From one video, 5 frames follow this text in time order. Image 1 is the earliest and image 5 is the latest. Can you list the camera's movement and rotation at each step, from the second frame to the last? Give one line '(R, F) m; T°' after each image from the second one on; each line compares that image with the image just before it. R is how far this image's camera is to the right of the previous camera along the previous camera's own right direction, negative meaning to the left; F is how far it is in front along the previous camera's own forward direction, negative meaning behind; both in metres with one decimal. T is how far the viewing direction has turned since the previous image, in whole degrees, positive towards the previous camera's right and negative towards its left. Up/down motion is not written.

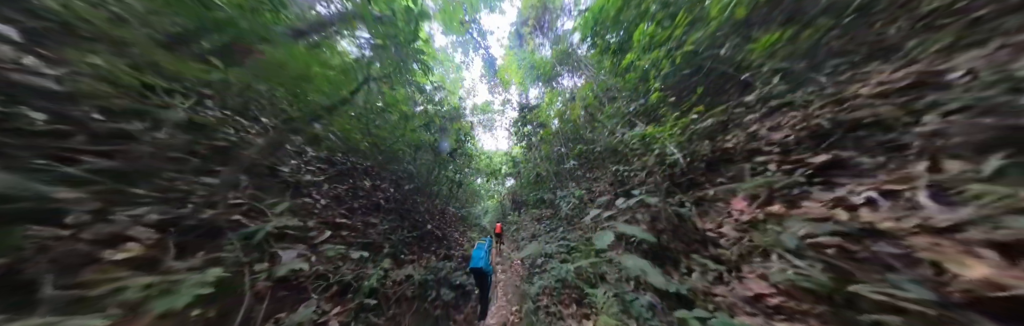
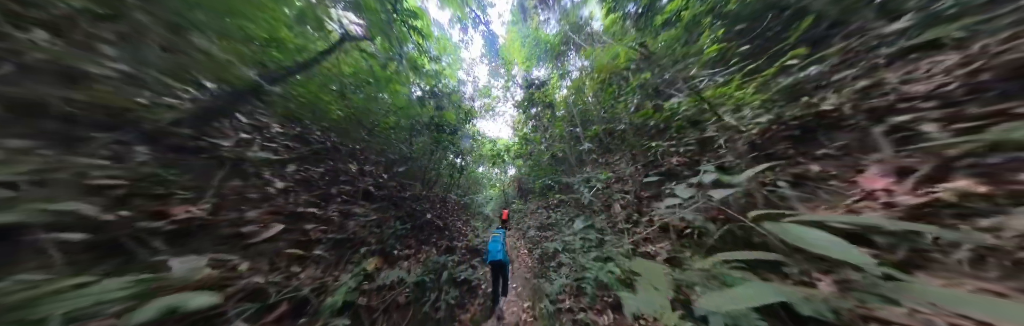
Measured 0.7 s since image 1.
(-0.3, +0.8) m; 0°
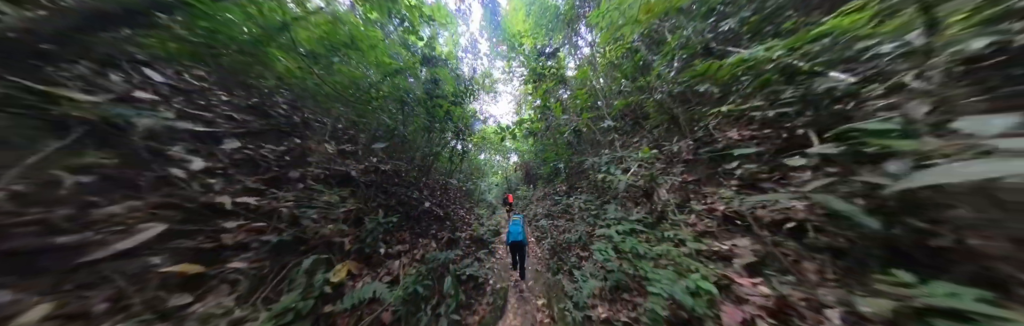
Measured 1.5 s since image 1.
(-0.3, +0.8) m; 0°
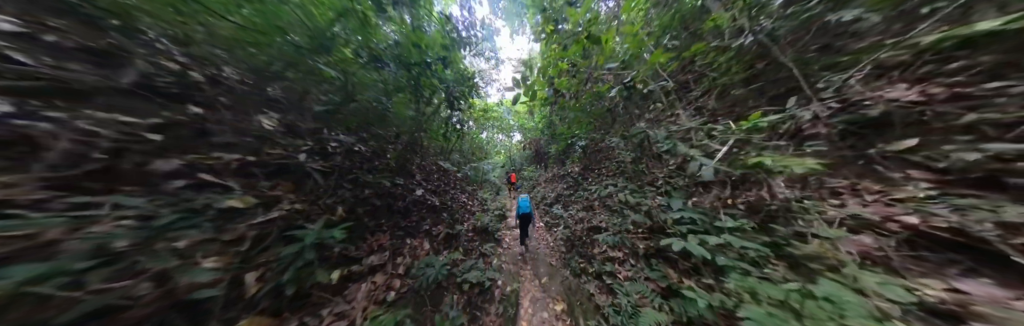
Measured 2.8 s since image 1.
(-0.3, +1.1) m; 0°
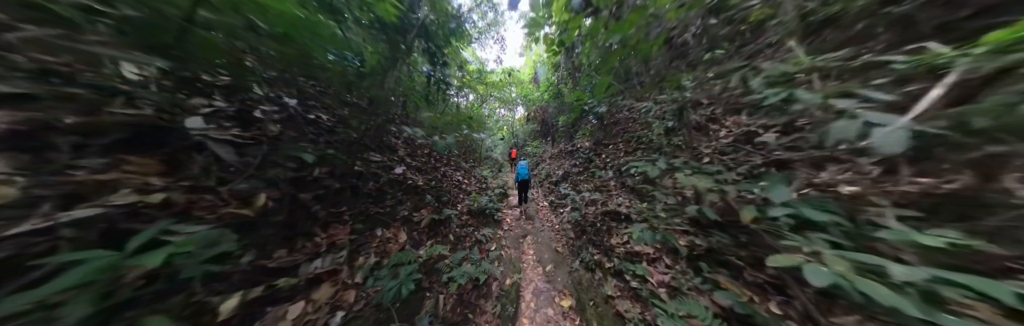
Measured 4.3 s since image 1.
(+0.1, +0.8) m; -1°
